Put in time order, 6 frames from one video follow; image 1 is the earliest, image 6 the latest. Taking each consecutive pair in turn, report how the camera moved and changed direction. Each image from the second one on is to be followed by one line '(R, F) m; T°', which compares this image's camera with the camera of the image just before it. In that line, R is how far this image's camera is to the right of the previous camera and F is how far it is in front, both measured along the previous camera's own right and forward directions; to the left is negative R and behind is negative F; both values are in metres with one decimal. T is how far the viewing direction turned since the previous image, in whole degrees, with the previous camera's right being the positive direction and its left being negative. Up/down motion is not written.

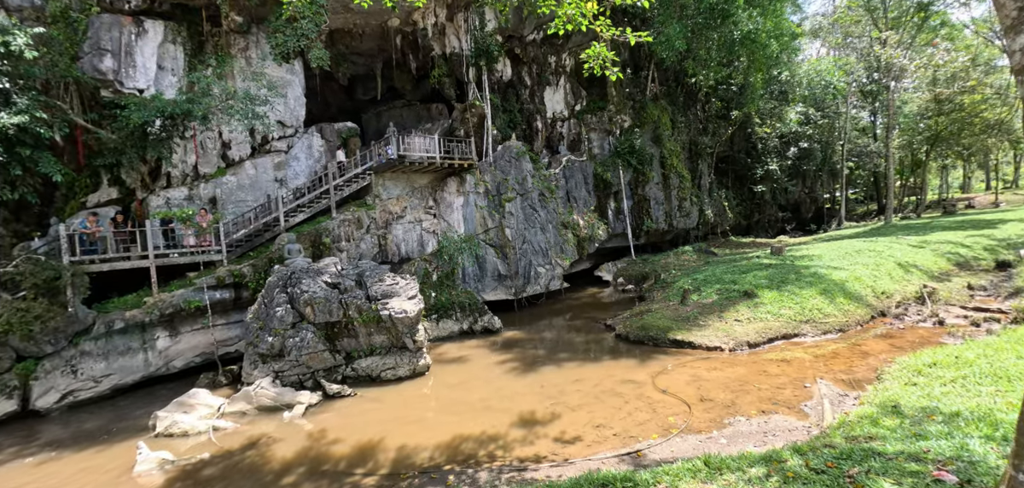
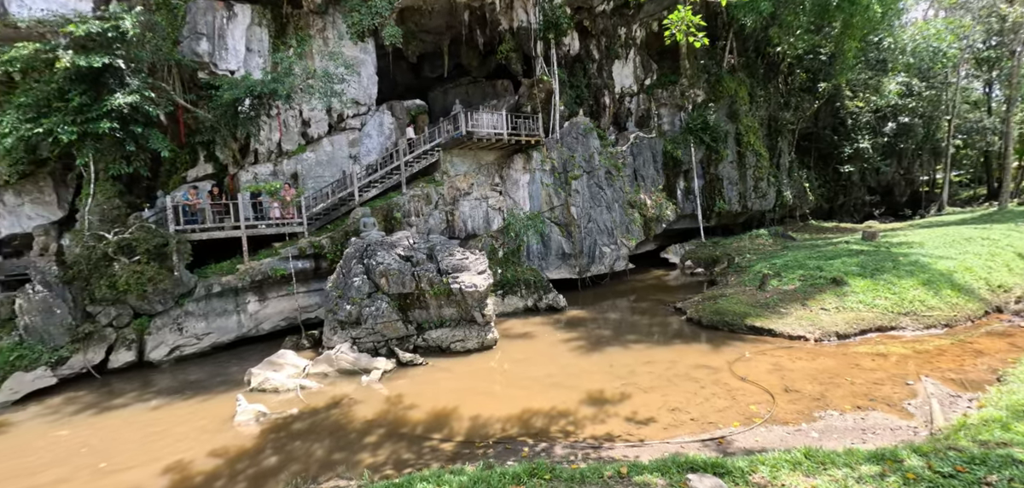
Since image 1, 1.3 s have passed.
(-0.2, 0.0) m; -7°
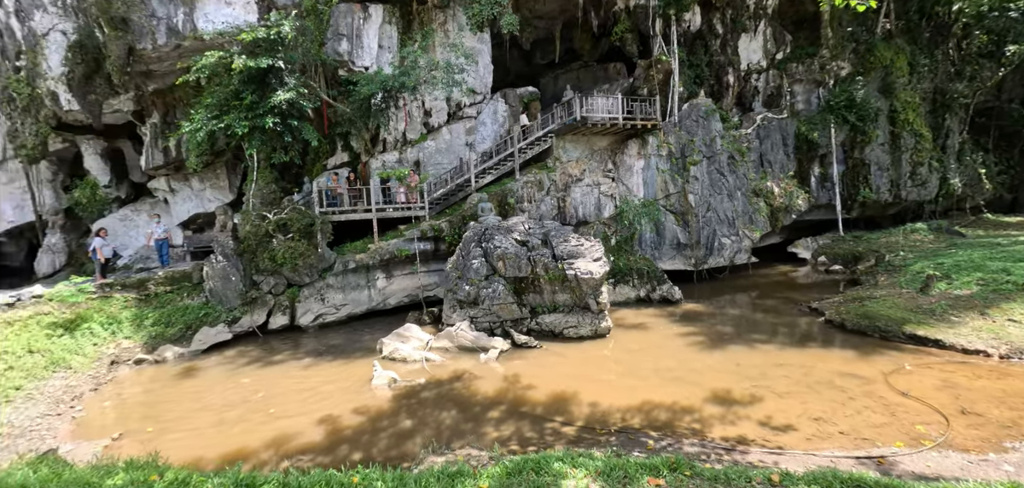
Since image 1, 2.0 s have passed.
(-0.3, -0.1) m; -12°
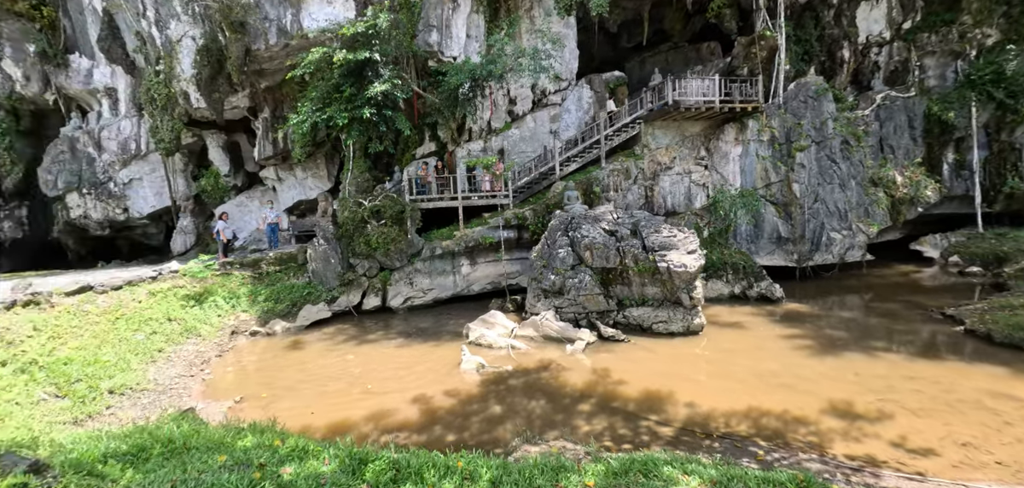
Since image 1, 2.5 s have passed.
(-0.3, +0.1) m; -9°
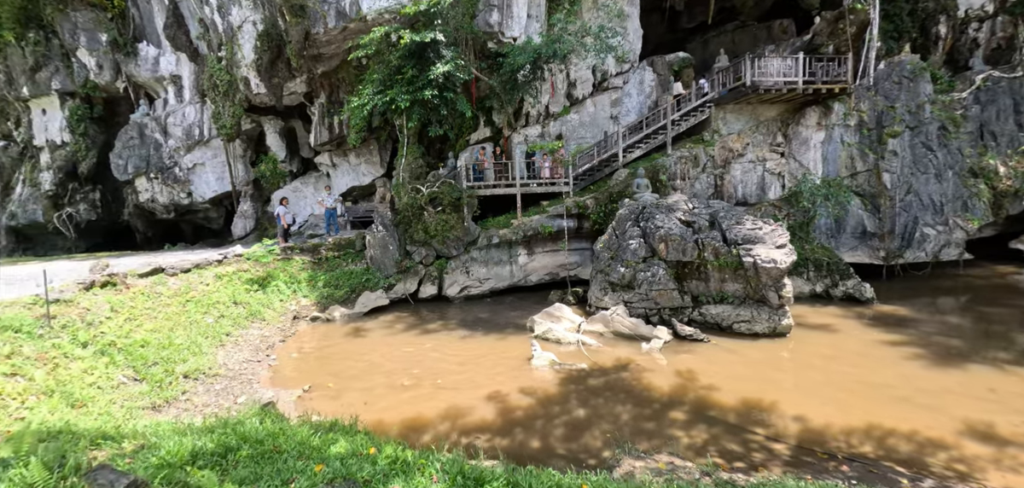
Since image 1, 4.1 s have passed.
(-0.6, +0.5) m; -4°
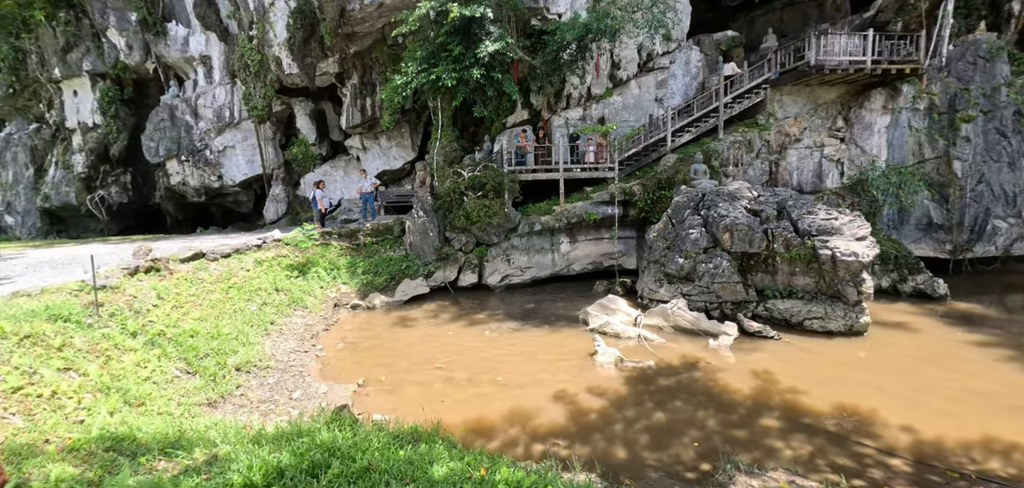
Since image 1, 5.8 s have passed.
(-0.8, +0.5) m; -2°
